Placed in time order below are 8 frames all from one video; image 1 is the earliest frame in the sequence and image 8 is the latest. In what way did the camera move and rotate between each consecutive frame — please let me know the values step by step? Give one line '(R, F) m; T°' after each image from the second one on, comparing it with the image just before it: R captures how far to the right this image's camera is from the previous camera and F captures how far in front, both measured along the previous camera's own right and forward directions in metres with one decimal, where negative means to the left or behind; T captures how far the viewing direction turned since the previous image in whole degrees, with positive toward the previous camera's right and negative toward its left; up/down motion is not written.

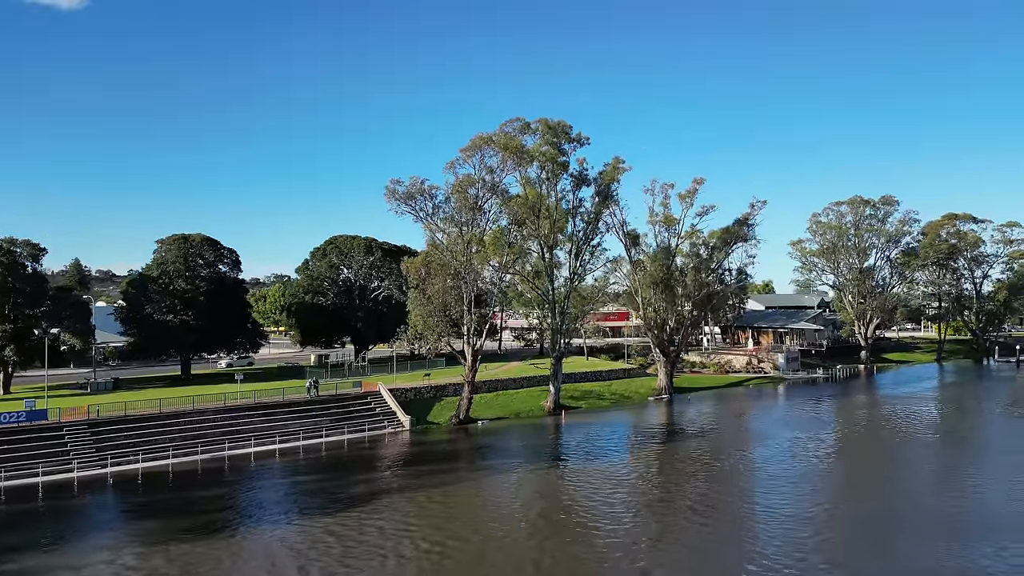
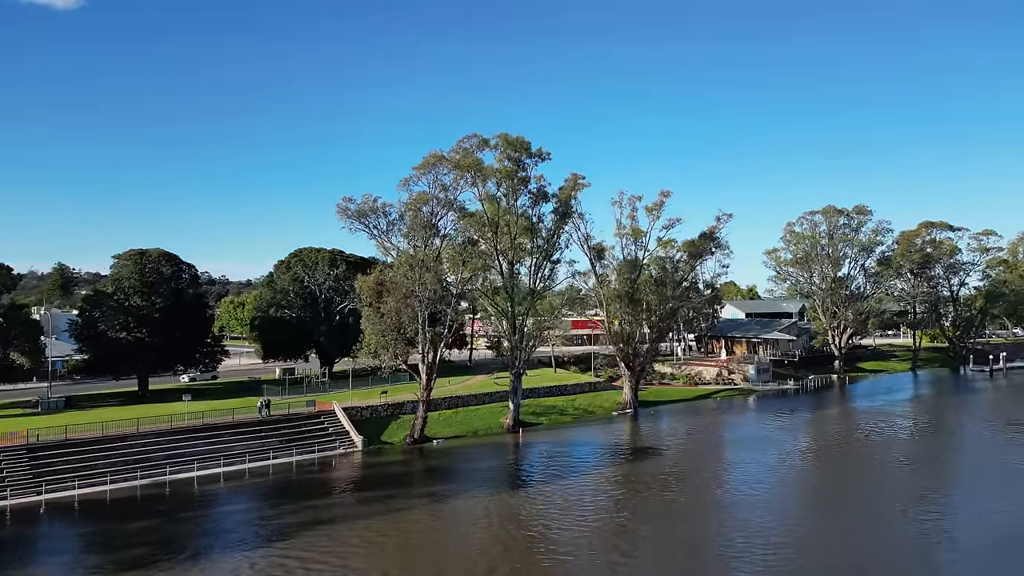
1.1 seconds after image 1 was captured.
(+2.5, +0.3) m; 0°
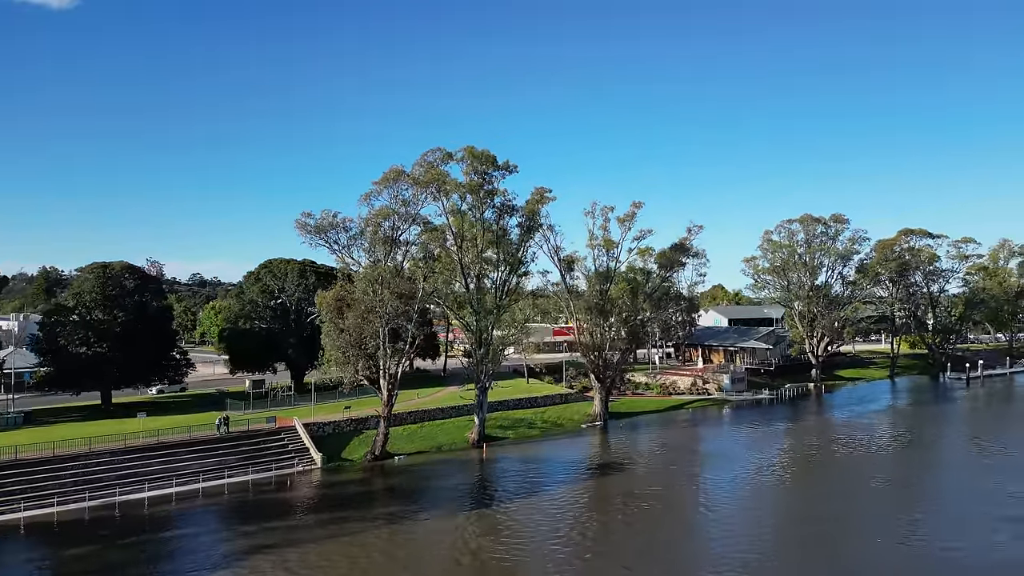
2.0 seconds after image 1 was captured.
(+2.0, +0.2) m; 0°
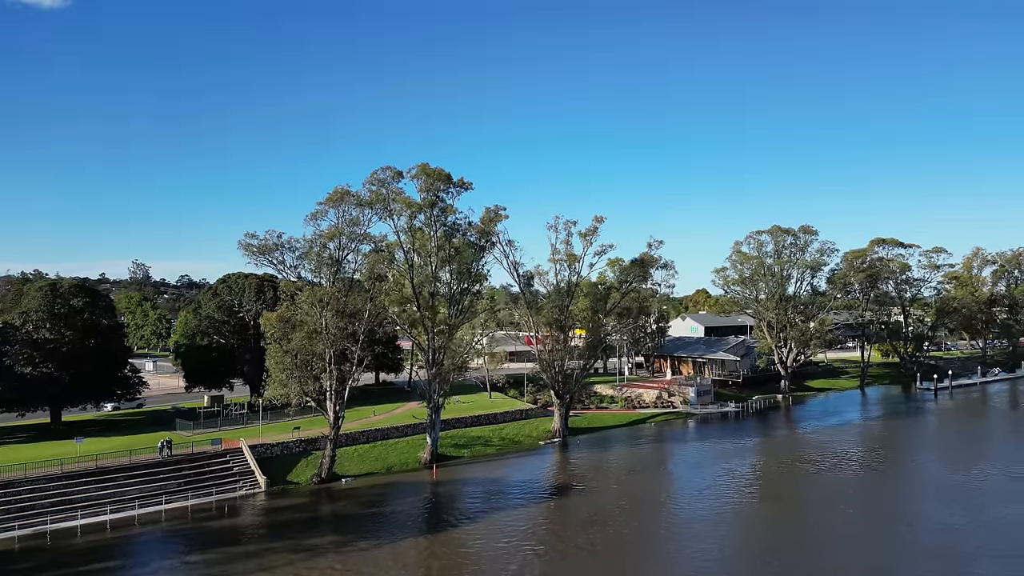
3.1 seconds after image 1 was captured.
(+2.7, +0.3) m; +1°
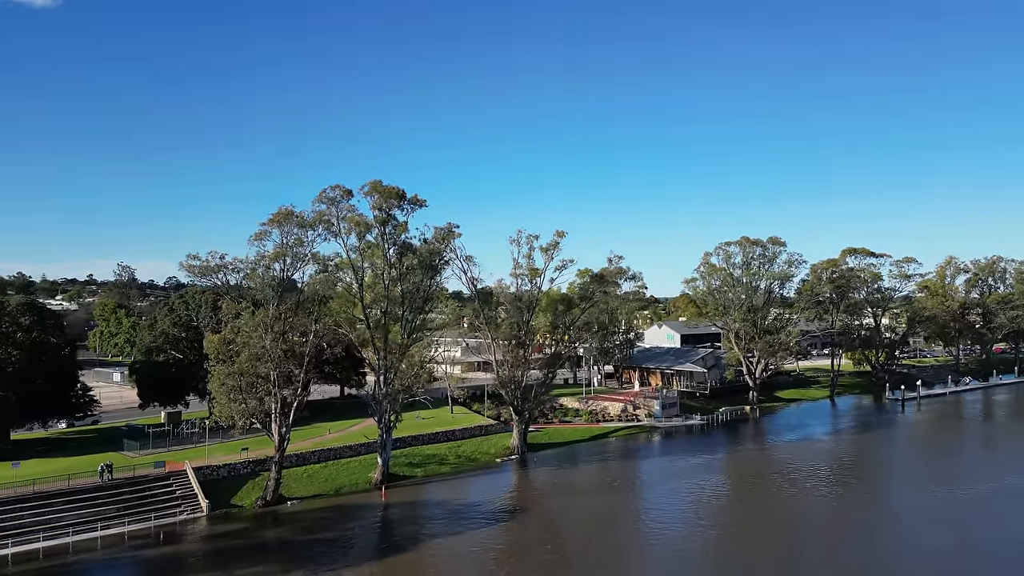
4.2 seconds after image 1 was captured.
(+2.8, +0.2) m; +1°
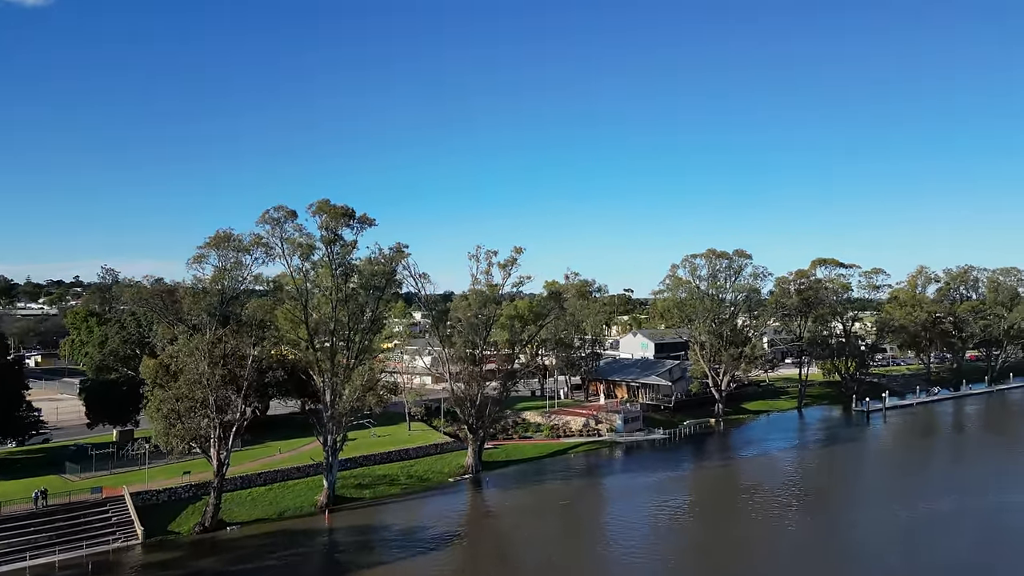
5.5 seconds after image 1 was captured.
(+3.0, +0.2) m; +1°
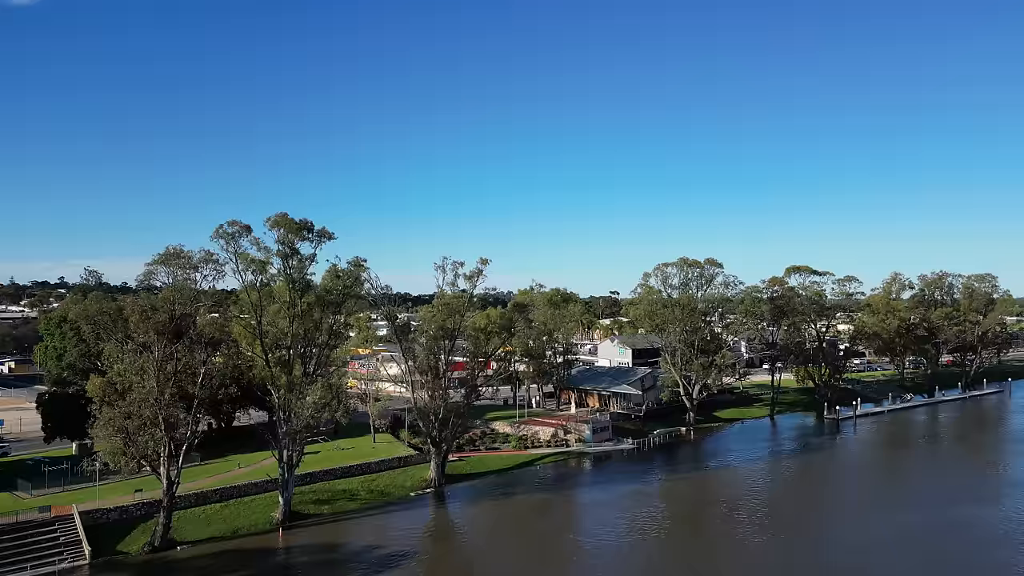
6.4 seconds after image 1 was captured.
(+2.2, +0.1) m; +1°
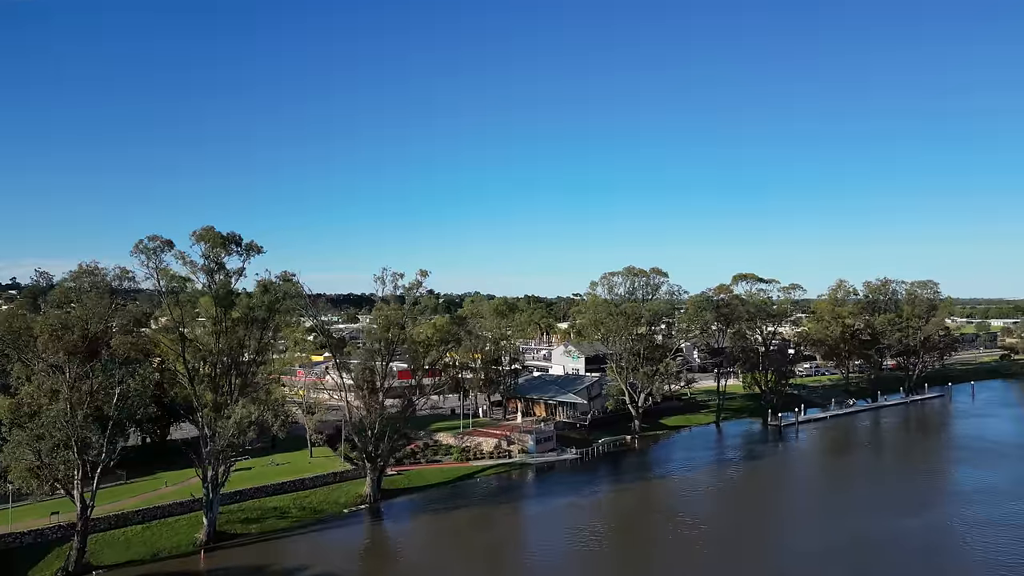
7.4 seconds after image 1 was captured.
(+2.7, -0.1) m; +3°
